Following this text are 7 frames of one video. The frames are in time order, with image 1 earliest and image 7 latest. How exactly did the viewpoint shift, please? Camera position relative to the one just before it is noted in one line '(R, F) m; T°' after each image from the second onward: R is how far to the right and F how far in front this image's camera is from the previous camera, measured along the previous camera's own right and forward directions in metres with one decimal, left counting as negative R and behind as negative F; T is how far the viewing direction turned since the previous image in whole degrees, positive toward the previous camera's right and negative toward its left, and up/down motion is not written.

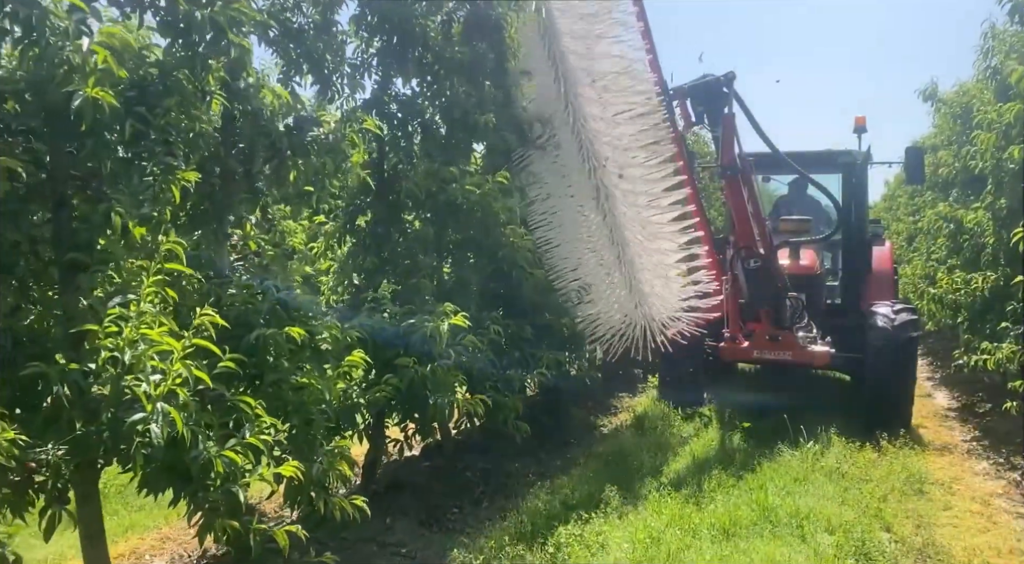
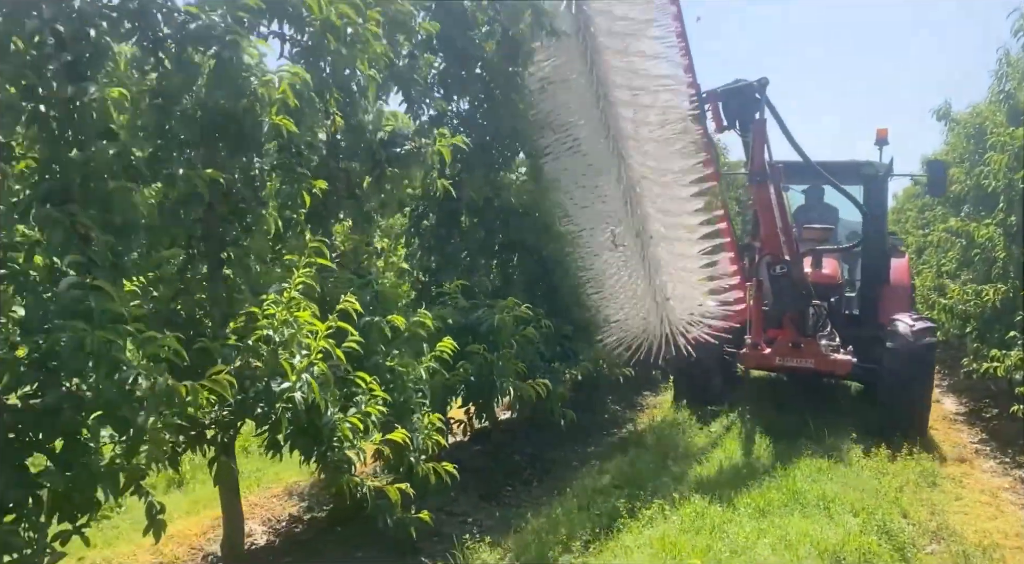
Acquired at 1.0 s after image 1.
(-0.3, -0.4) m; 0°
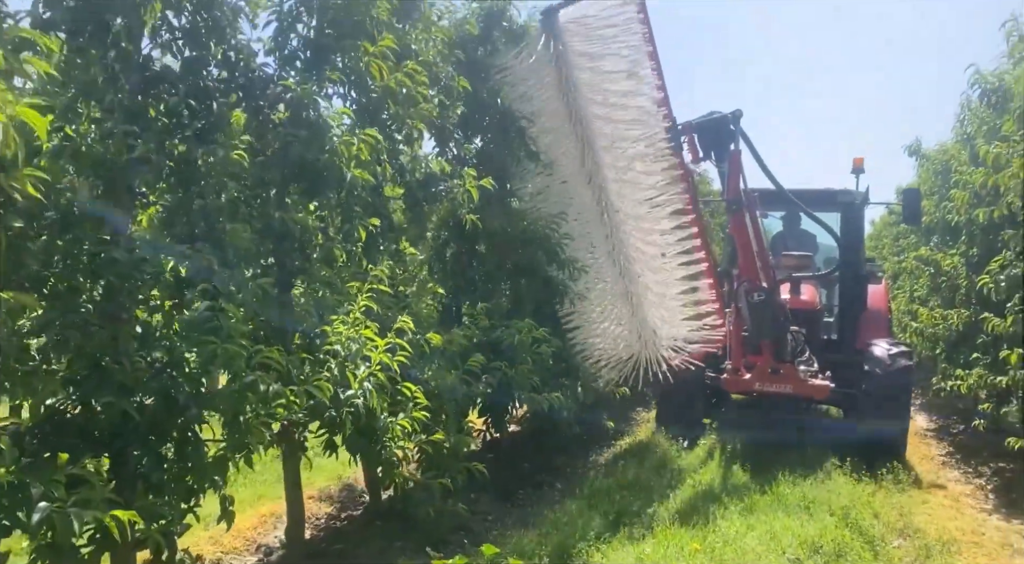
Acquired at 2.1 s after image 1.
(-0.2, -0.5) m; +1°
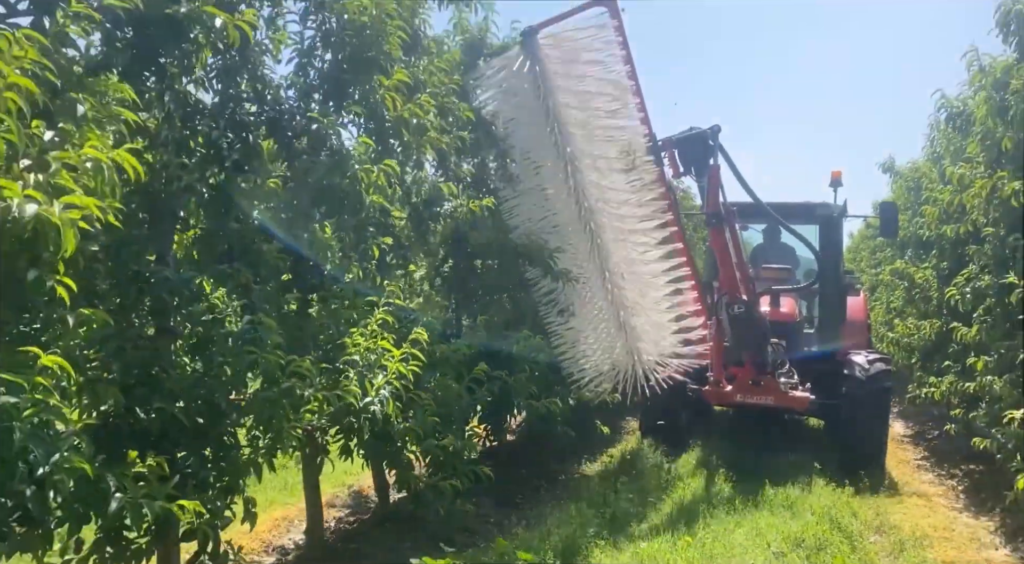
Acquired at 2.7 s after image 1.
(-0.1, -0.3) m; +1°
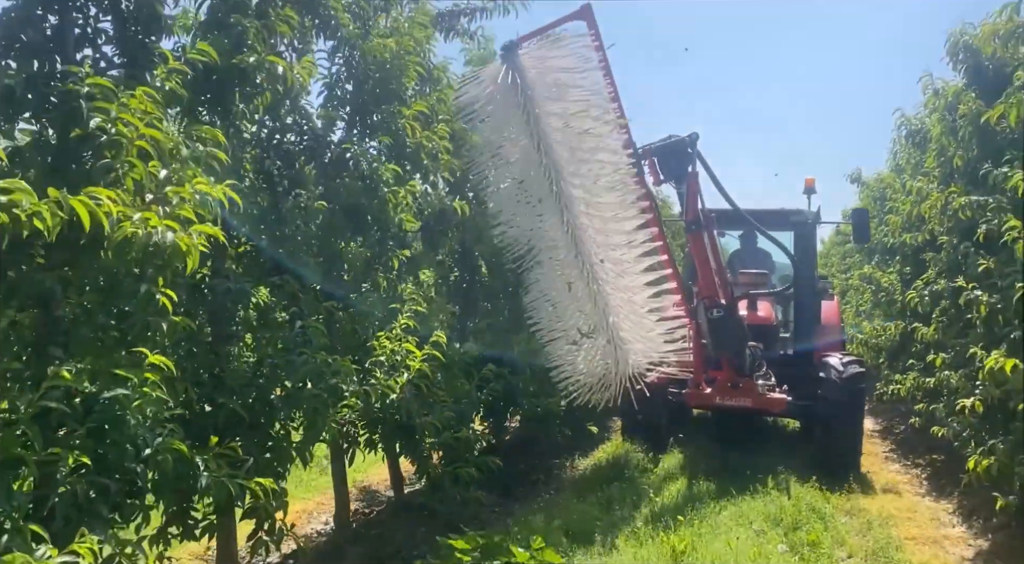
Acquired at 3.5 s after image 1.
(-0.2, -0.4) m; +2°
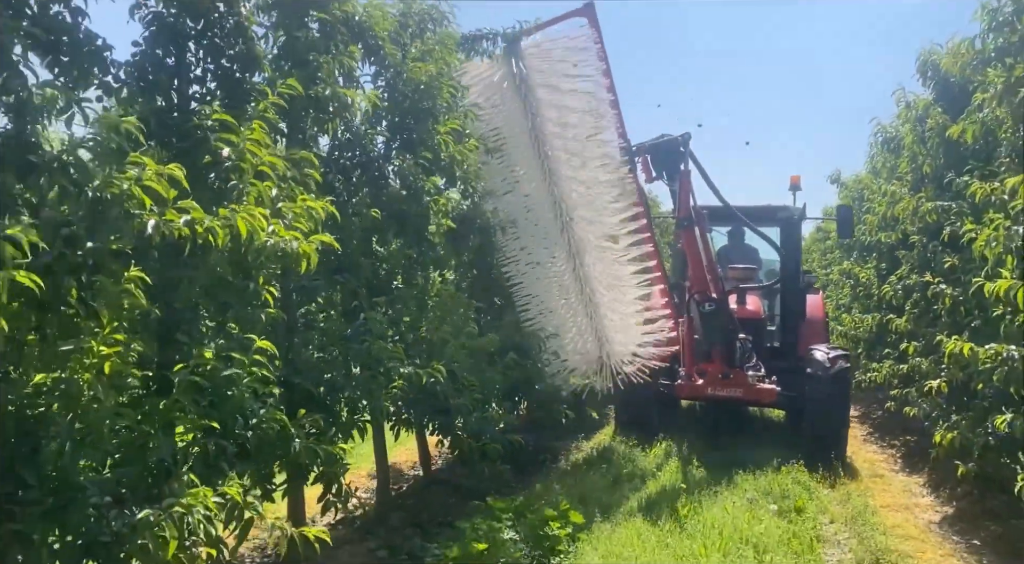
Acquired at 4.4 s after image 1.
(-0.2, -0.5) m; +1°
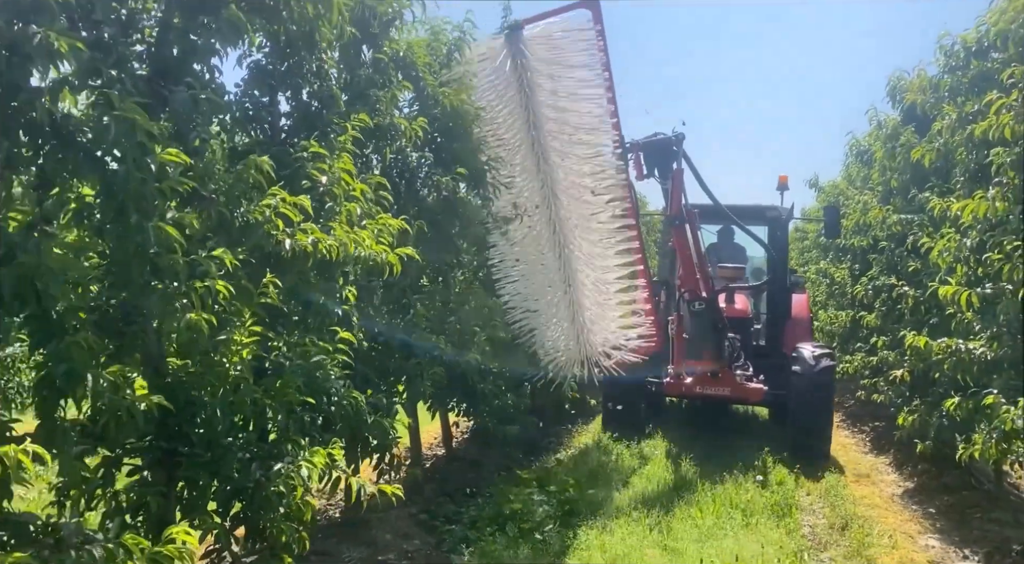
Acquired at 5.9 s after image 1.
(-0.3, -0.6) m; +1°
